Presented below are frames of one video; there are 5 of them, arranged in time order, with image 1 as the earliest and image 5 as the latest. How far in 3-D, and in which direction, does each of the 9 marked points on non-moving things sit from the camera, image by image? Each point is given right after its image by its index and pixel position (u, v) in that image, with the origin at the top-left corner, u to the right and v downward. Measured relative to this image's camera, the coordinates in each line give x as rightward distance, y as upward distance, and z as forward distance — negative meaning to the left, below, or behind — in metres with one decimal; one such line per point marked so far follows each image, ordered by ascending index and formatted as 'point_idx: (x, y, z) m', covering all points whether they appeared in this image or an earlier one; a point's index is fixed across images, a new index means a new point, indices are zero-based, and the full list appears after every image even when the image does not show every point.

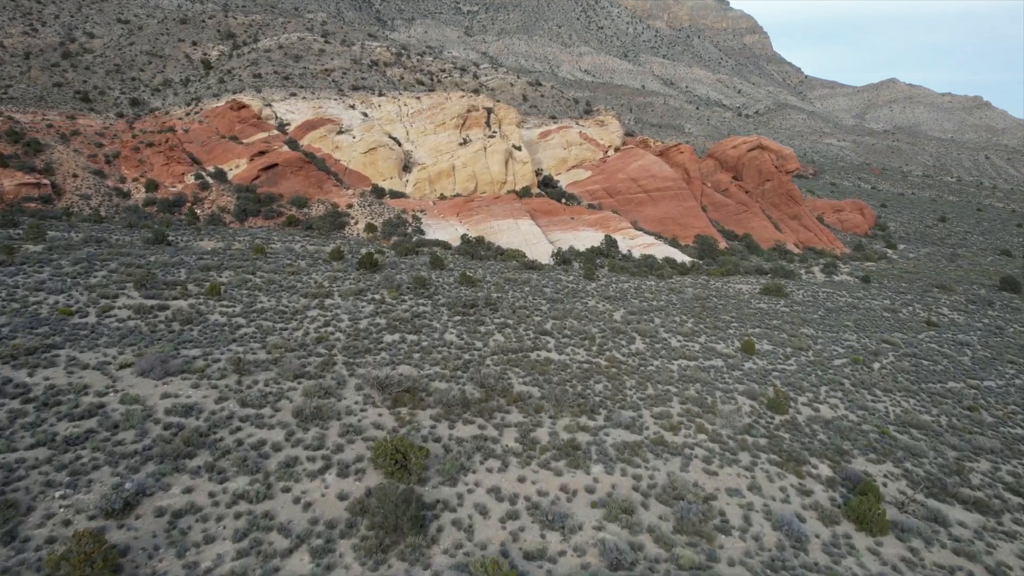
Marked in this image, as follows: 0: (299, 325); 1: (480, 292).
0: (-3.4, -0.6, +14.5) m
1: (-0.7, -0.1, +19.5) m
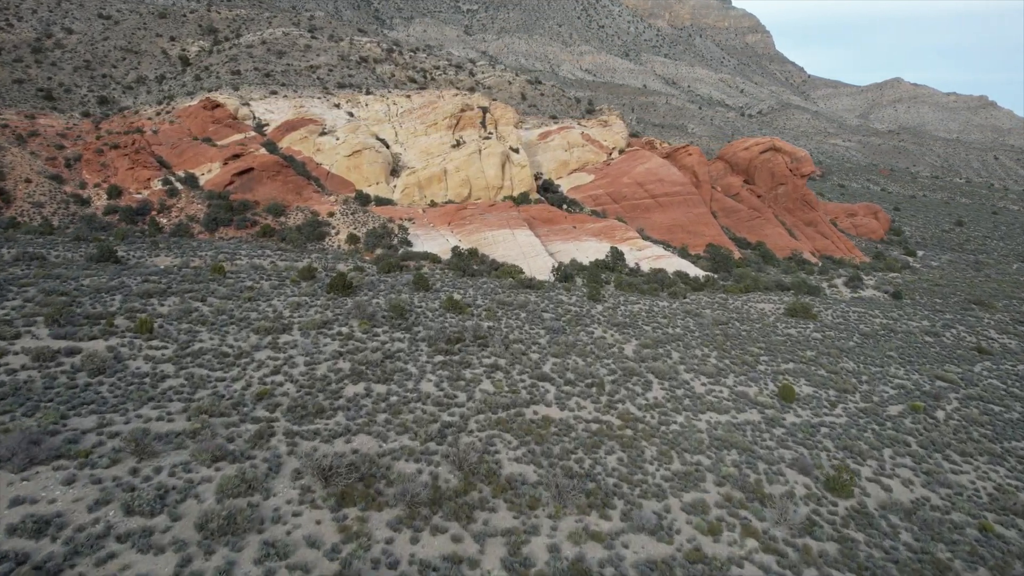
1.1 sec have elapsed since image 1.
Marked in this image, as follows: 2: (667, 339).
0: (-3.6, -1.1, +11.8) m
1: (-0.8, -0.6, +16.8) m
2: (+3.0, -1.0, +17.6) m
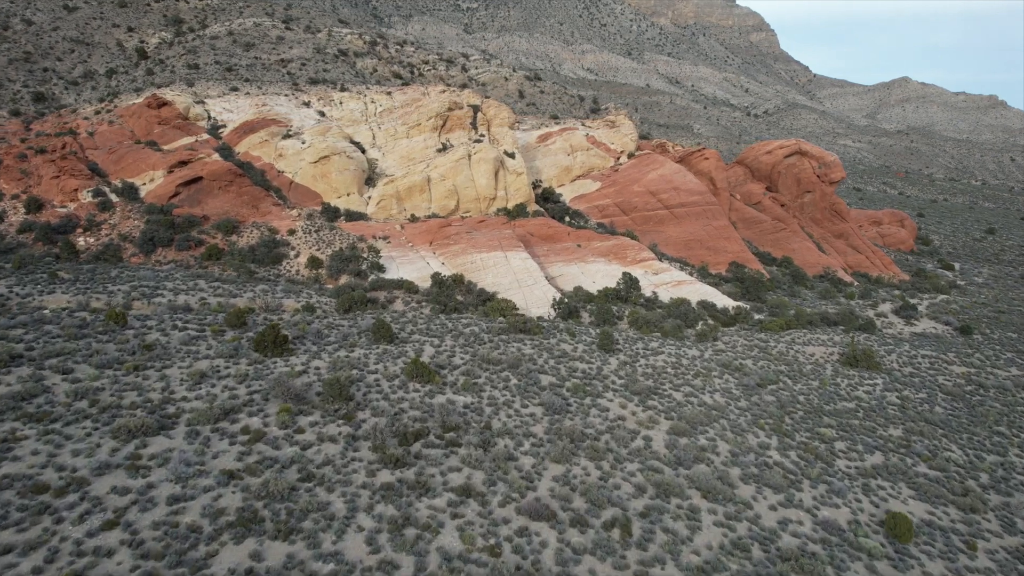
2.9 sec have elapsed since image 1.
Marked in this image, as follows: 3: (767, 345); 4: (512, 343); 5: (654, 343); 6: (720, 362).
0: (-3.8, -2.0, +7.3) m
1: (-1.0, -1.5, +12.3) m
2: (+2.8, -1.9, +13.1) m
3: (+5.6, -1.2, +19.6) m
4: (0.0, -1.0, +16.3) m
5: (+2.9, -1.1, +18.3) m
6: (+4.0, -1.4, +17.1) m
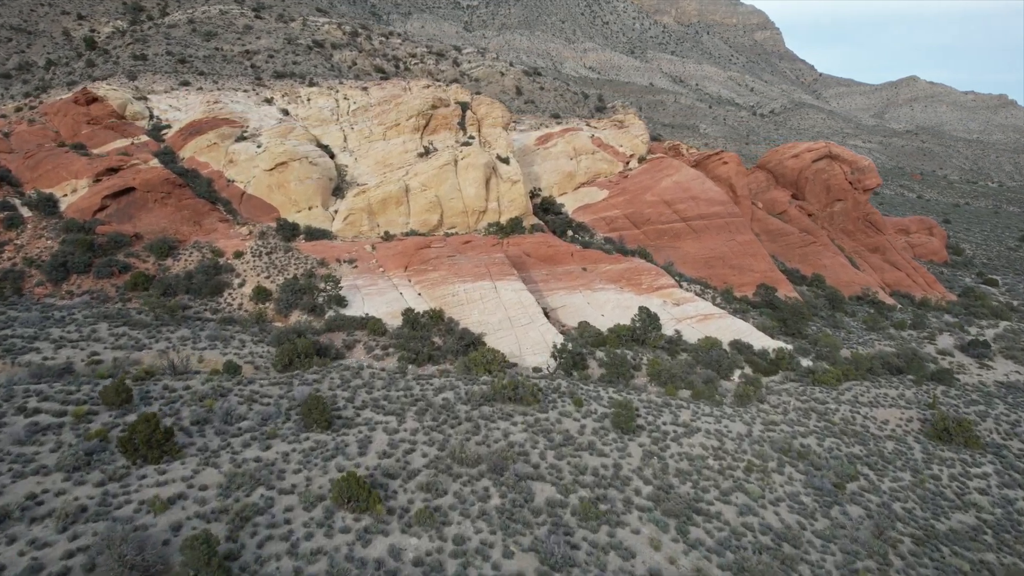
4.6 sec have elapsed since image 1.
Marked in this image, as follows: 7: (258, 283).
0: (-4.0, -2.8, +3.0) m
1: (-1.2, -2.3, +8.0) m
2: (+2.6, -2.7, +8.8) m
3: (+5.4, -2.0, +15.3) m
4: (-0.2, -1.8, +12.0) m
5: (+2.7, -1.9, +14.0) m
6: (+3.8, -2.2, +12.8) m
7: (-5.6, +0.2, +19.8) m
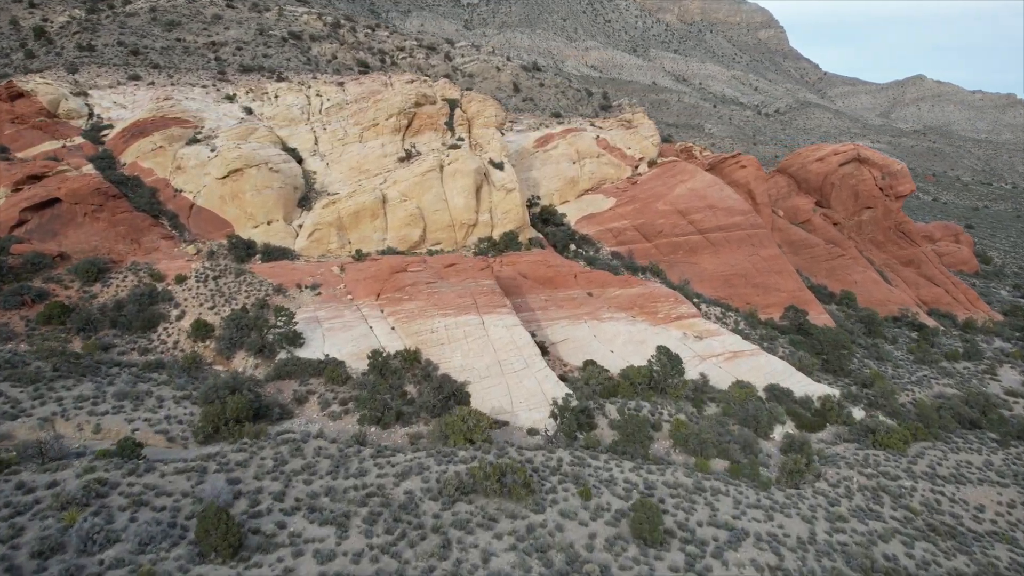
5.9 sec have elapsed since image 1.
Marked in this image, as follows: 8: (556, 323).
0: (-4.2, -3.4, -0.3) m
1: (-1.4, -2.9, +4.7) m
2: (+2.5, -3.3, +5.4) m
3: (+5.2, -2.7, +12.0) m
4: (-0.4, -2.4, +8.7) m
5: (+2.5, -2.5, +10.7) m
6: (+3.6, -2.8, +9.5) m
7: (-5.7, -0.5, +16.5) m
8: (+0.9, -0.6, +17.7) m
